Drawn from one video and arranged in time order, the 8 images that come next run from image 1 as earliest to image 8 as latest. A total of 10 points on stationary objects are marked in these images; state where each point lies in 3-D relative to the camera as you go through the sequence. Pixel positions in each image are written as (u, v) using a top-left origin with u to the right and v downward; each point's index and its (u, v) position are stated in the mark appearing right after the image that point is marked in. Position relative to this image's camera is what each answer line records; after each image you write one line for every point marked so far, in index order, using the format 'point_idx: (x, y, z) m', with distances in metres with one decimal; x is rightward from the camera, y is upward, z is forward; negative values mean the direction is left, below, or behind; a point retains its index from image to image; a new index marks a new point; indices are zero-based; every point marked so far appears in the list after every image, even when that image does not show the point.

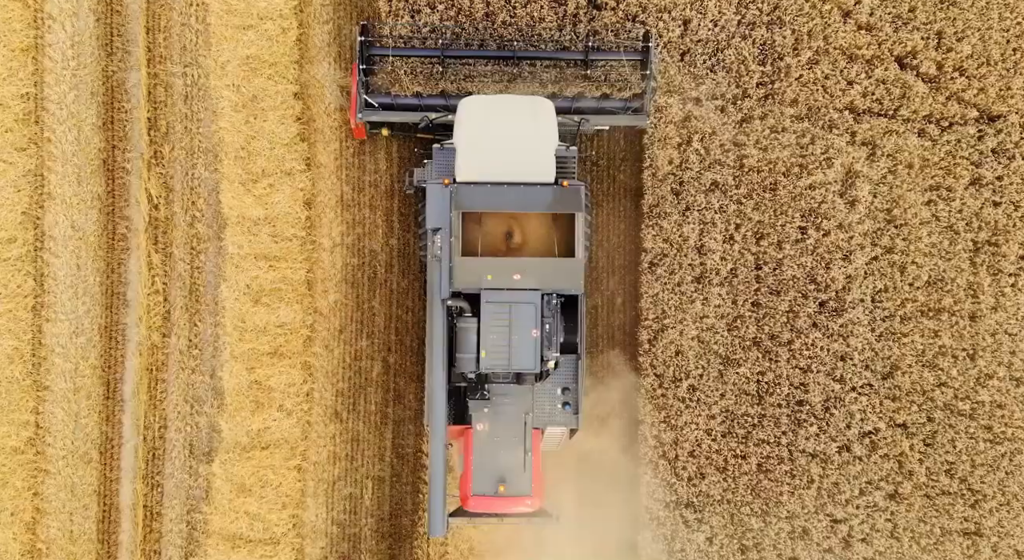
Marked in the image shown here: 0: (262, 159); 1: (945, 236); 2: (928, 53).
0: (-2.8, +1.3, +18.5) m
1: (+4.9, +0.5, +19.0) m
2: (+4.7, +2.5, +18.8) m
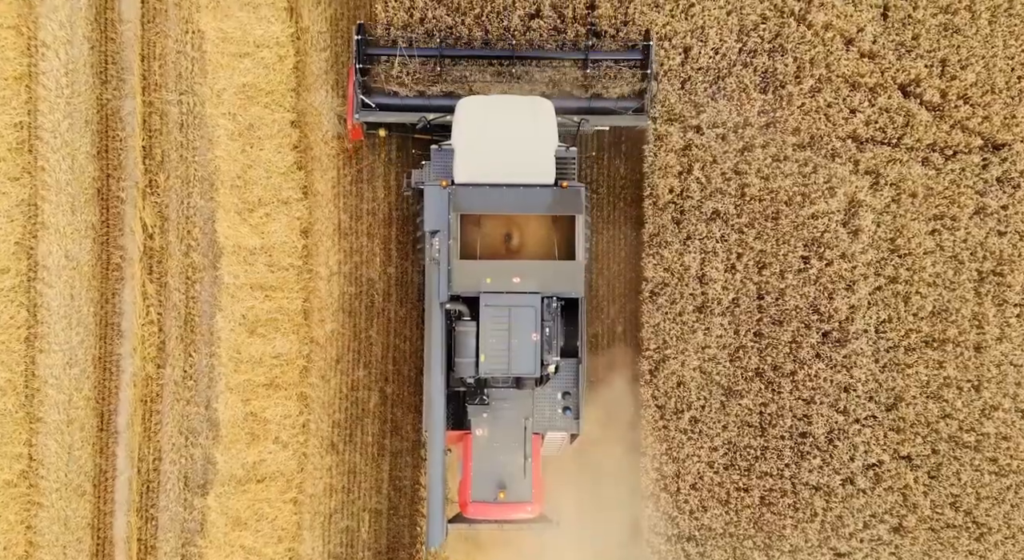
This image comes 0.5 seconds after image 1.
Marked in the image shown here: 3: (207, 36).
0: (-2.8, +1.0, +18.6) m
1: (+4.8, +0.2, +18.5) m
2: (+4.6, +2.2, +18.4) m
3: (-3.4, +2.7, +18.5) m
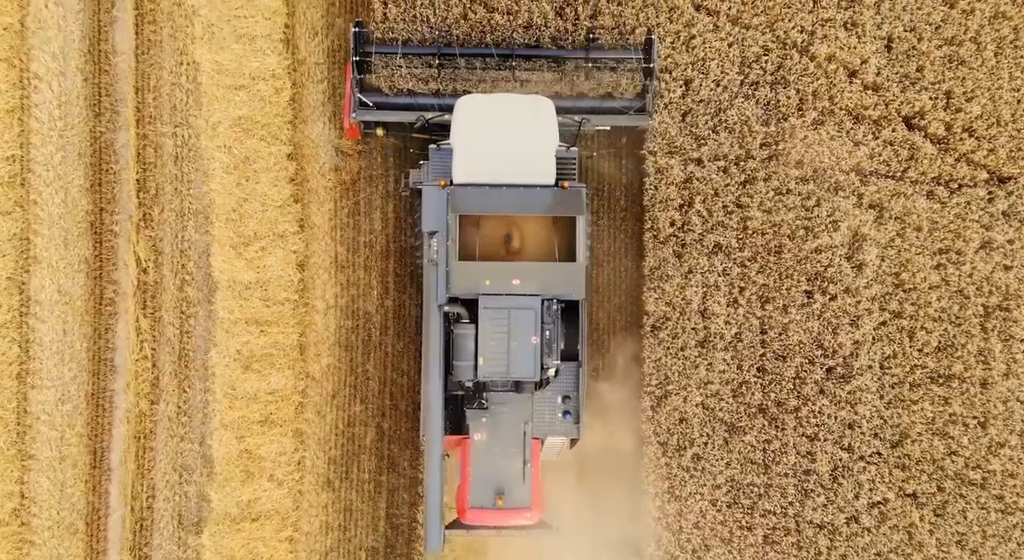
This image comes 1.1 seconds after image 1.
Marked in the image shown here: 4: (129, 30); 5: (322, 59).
0: (-2.8, +0.6, +18.4) m
1: (+4.8, -0.2, +18.2) m
2: (+4.6, +1.8, +18.2) m
3: (-3.4, +2.3, +18.3) m
4: (-4.2, +2.7, +18.3) m
5: (-2.1, +2.4, +18.5) m
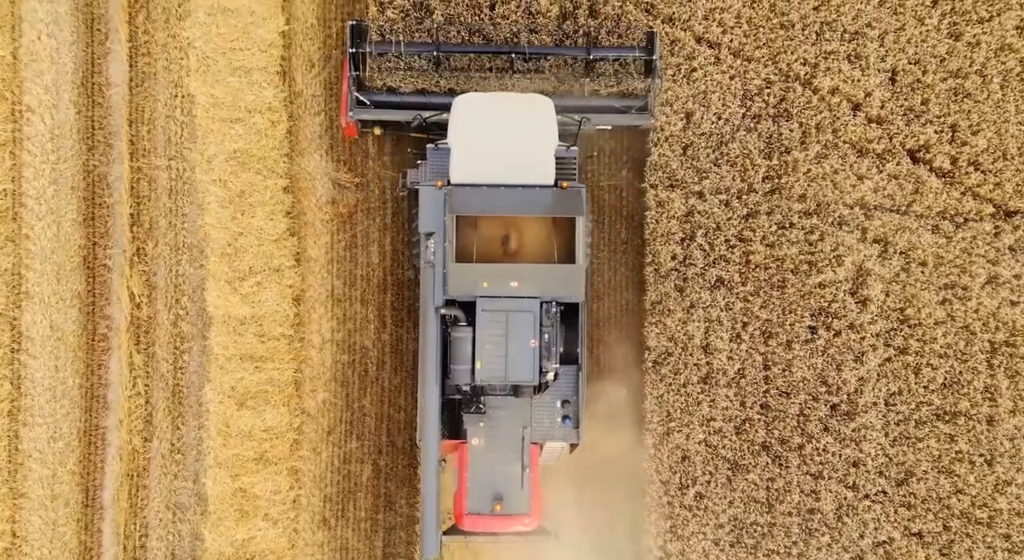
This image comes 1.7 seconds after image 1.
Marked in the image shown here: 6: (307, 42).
0: (-2.8, +0.2, +18.1) m
1: (+4.8, -0.6, +17.9) m
2: (+4.6, +1.4, +17.9) m
3: (-3.4, +1.9, +18.1) m
4: (-4.2, +2.3, +18.1) m
5: (-2.1, +2.1, +18.2) m
6: (-2.2, +2.6, +18.1) m
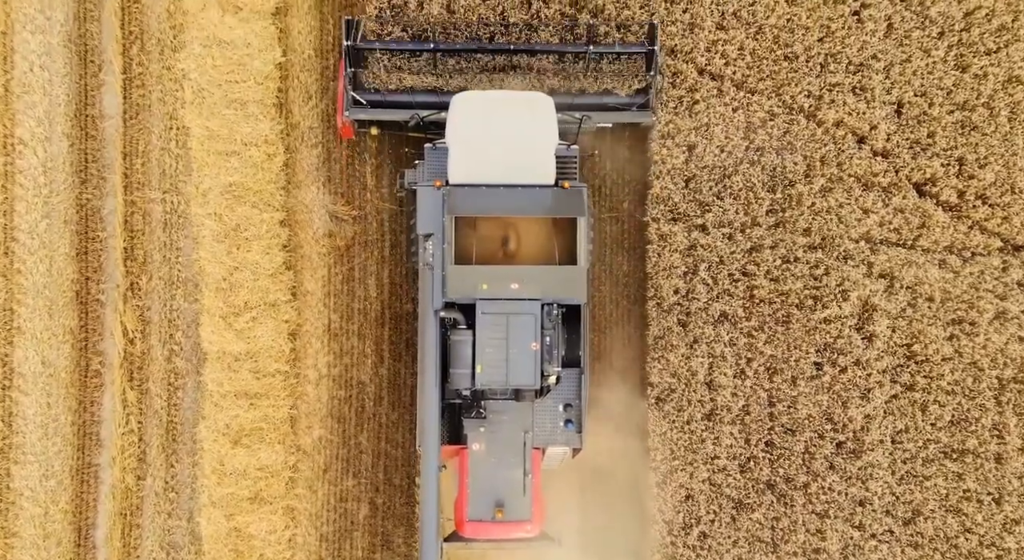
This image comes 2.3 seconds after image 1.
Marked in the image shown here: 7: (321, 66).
0: (-2.8, -0.1, +17.8) m
1: (+4.8, -1.0, +17.6) m
2: (+4.6, +1.1, +17.6) m
3: (-3.4, +1.6, +17.8) m
4: (-4.2, +2.0, +17.8) m
5: (-2.1, +1.7, +17.9) m
6: (-2.2, +2.2, +17.9) m
7: (-2.0, +2.3, +17.9) m
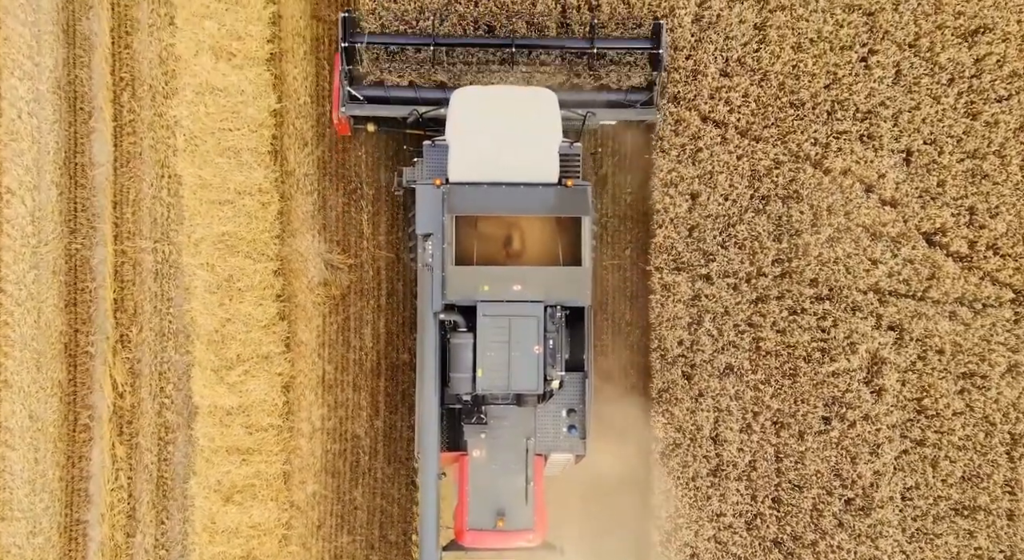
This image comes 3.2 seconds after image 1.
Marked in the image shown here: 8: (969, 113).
0: (-2.9, -0.7, +17.4) m
1: (+4.8, -1.5, +17.1) m
2: (+4.6, +0.5, +17.2) m
3: (-3.4, +1.0, +17.4) m
4: (-4.2, +1.4, +17.4) m
5: (-2.1, +1.1, +17.5) m
6: (-2.2, +1.7, +17.5) m
7: (-2.0, +1.8, +17.5) m
8: (+4.7, +1.7, +17.2) m
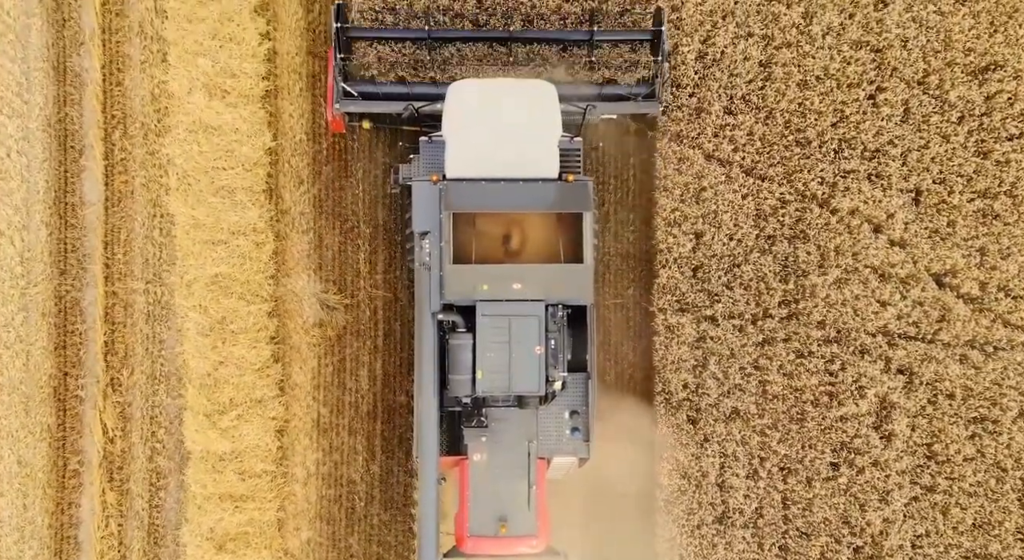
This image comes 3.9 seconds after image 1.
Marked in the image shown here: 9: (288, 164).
0: (-2.9, -1.1, +16.9) m
1: (+4.8, -1.9, +16.7) m
2: (+4.6, +0.1, +16.8) m
3: (-3.4, +0.6, +17.0) m
4: (-4.2, +1.0, +17.0) m
5: (-2.1, +0.7, +17.1) m
6: (-2.2, +1.3, +17.1) m
7: (-2.1, +1.3, +17.1) m
8: (+4.7, +1.3, +16.8) m
9: (-2.3, +1.2, +17.1) m
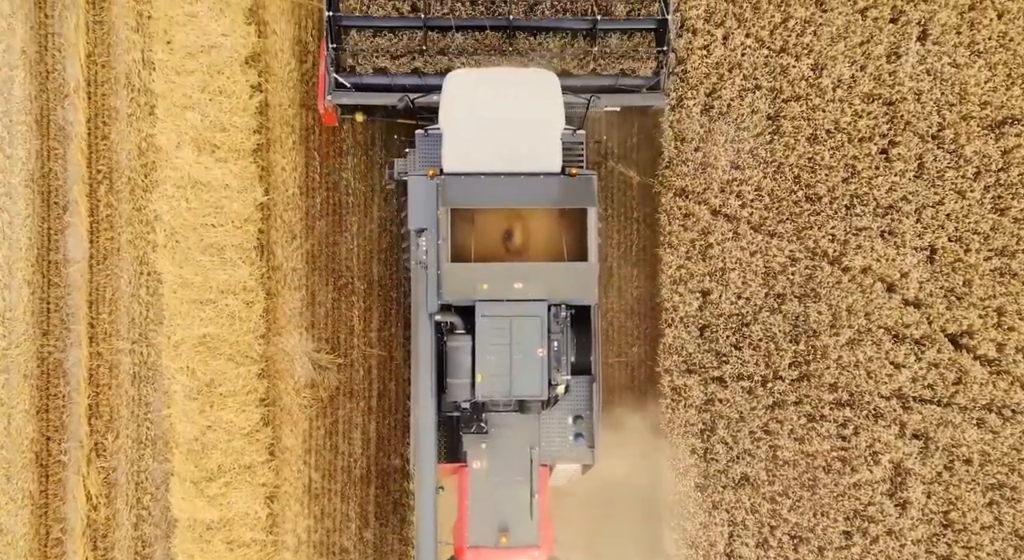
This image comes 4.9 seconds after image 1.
0: (-2.9, -1.7, +16.3) m
1: (+4.8, -2.5, +16.1) m
2: (+4.6, -0.5, +16.2) m
3: (-3.4, 0.0, +16.4) m
4: (-4.2, +0.4, +16.4) m
5: (-2.1, +0.1, +16.5) m
6: (-2.2, +0.7, +16.5) m
7: (-2.1, +0.7, +16.5) m
8: (+4.7, +0.7, +16.2) m
9: (-2.3, +0.6, +16.5) m
